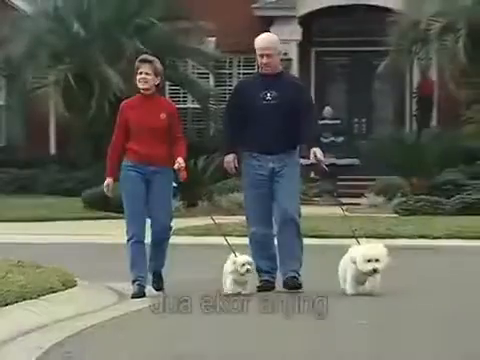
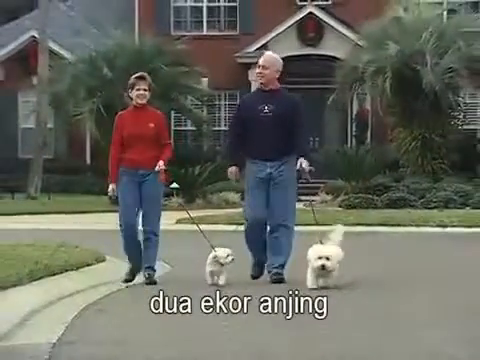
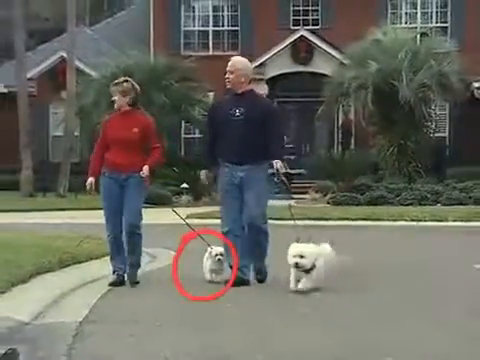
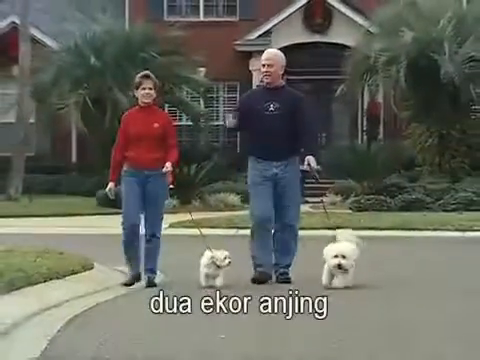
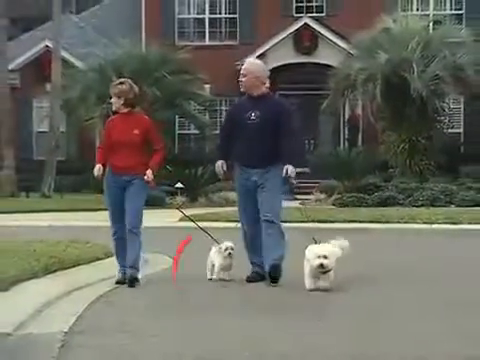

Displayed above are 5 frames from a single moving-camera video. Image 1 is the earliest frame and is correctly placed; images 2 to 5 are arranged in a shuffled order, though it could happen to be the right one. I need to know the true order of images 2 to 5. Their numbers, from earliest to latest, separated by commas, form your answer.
4, 2, 5, 3
